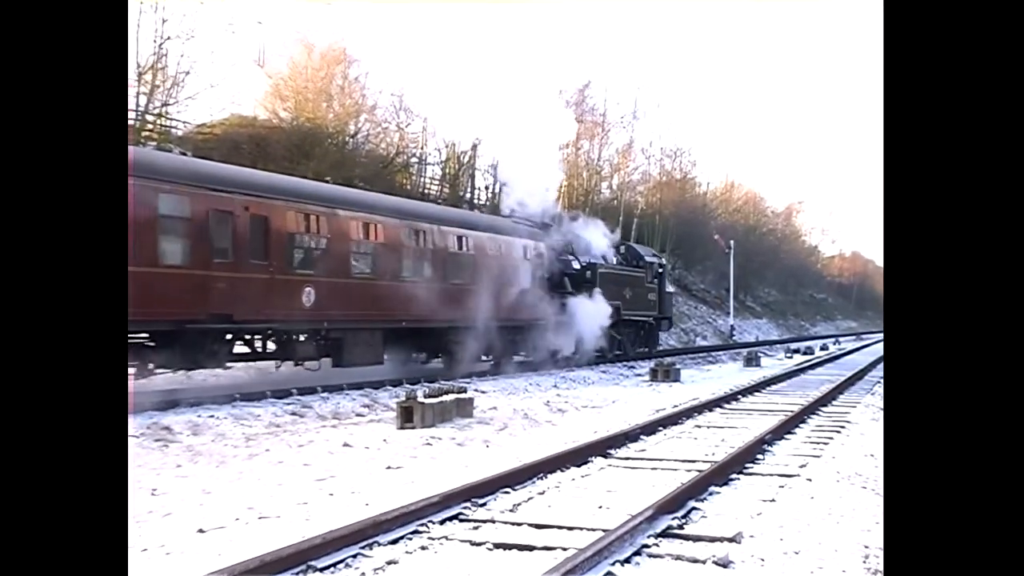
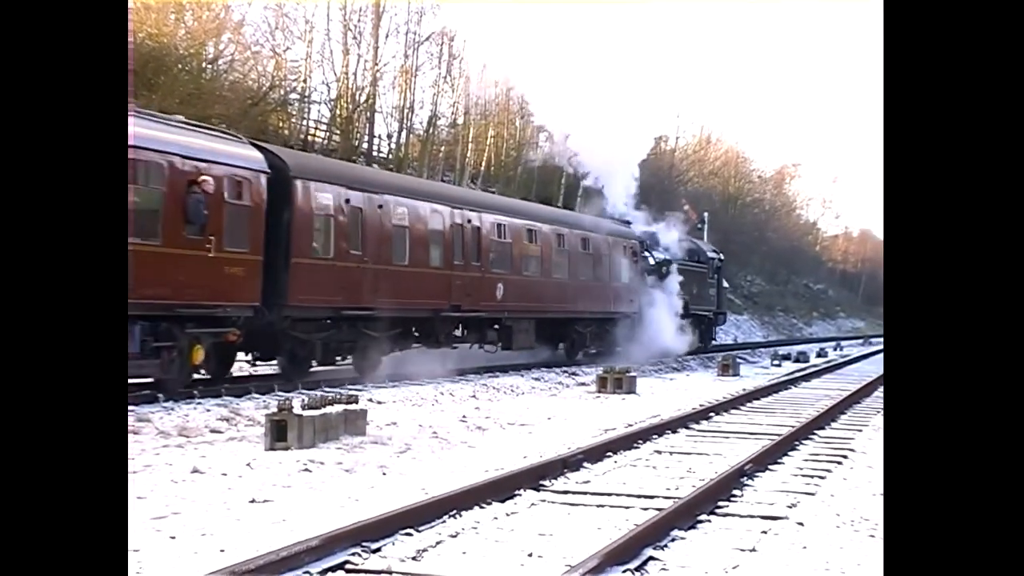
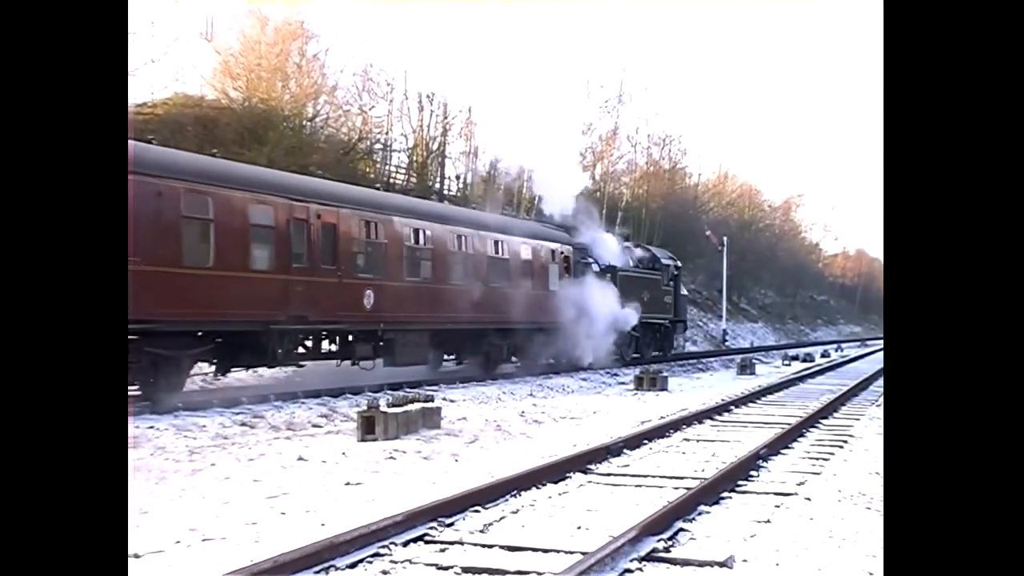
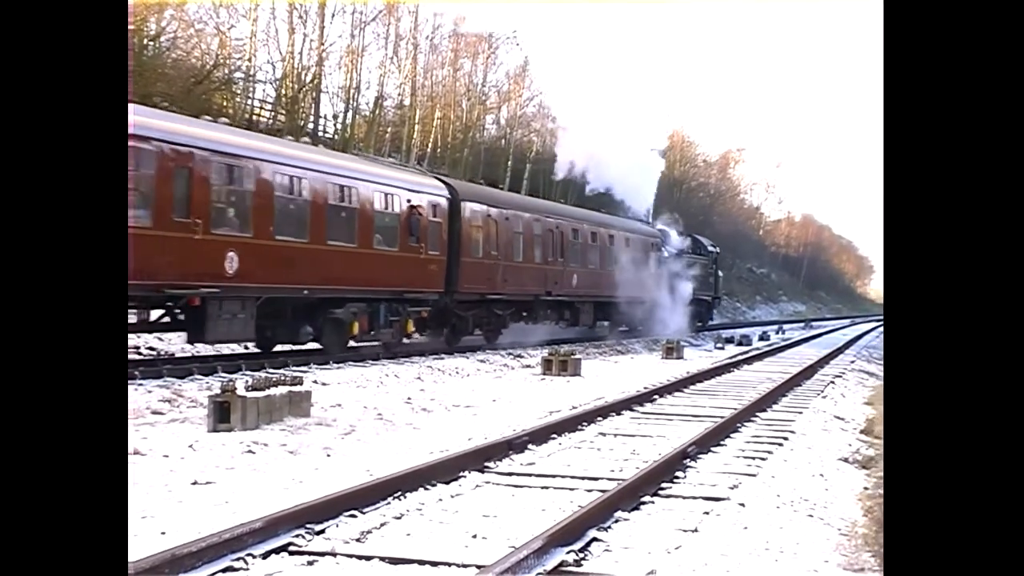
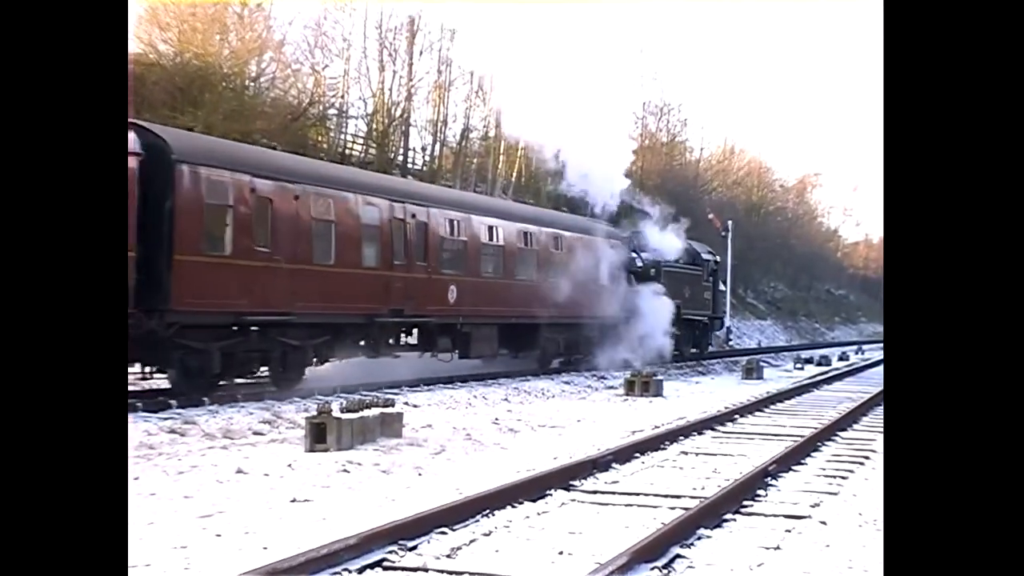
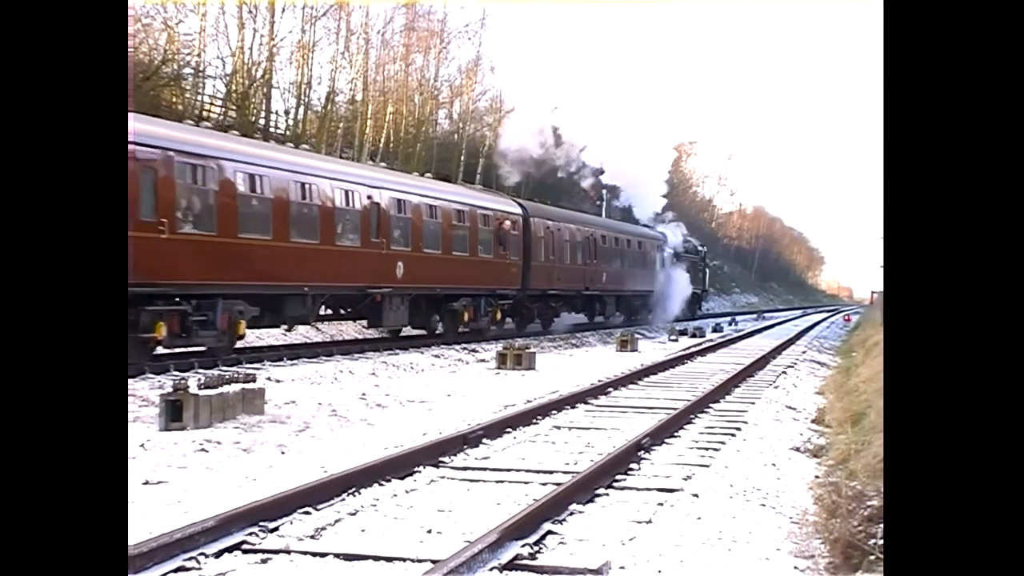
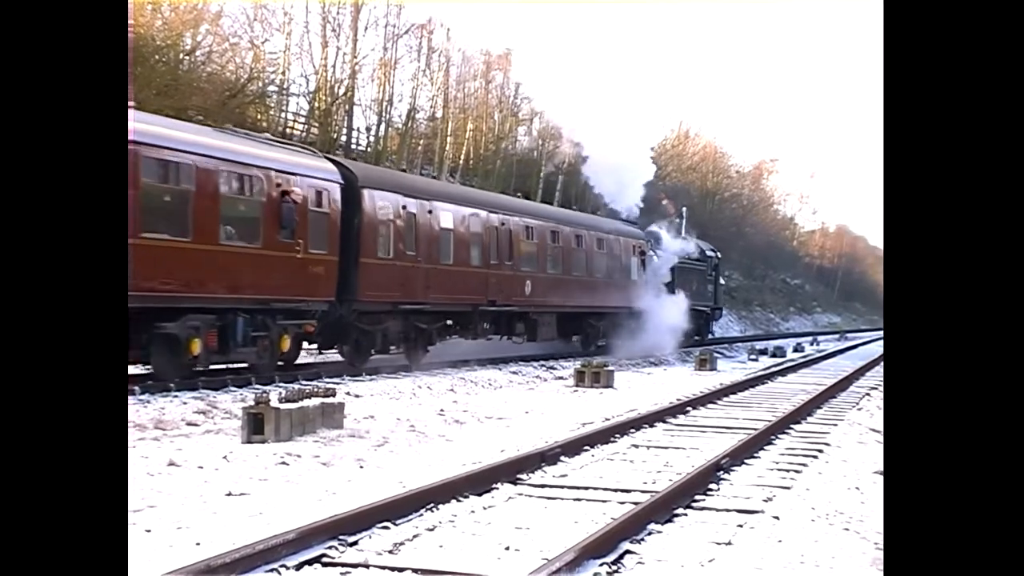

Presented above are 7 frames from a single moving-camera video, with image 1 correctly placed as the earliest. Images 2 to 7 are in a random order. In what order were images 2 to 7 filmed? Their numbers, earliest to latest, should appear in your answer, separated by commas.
3, 5, 2, 7, 4, 6
